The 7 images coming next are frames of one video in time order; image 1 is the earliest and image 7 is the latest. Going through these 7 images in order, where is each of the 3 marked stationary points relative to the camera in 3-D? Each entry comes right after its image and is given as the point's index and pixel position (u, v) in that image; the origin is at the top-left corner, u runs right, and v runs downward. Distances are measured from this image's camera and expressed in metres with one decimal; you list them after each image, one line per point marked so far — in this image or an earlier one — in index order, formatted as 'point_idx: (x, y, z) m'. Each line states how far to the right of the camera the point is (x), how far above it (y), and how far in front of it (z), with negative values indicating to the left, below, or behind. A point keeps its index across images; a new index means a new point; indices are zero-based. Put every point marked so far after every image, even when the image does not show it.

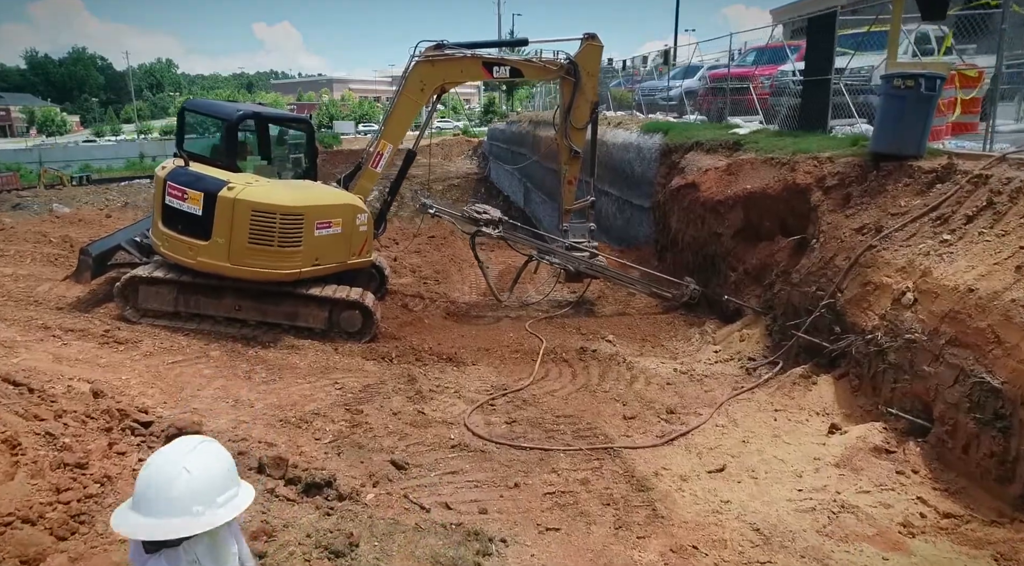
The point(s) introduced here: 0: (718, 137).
0: (+3.1, +2.2, +11.1) m
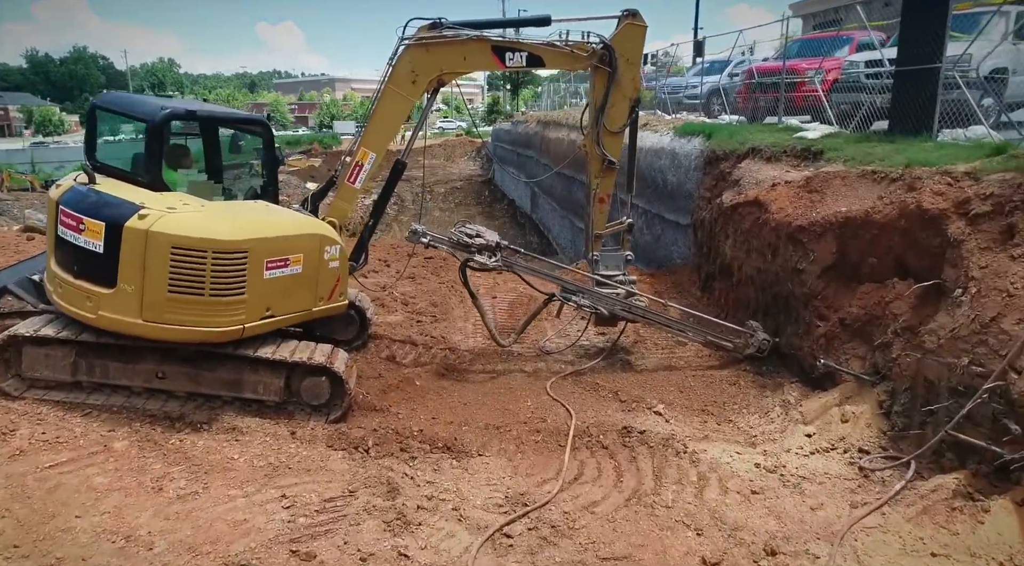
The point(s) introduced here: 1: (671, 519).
0: (+3.3, +1.7, +9.1) m
1: (+1.0, -1.5, +4.8) m
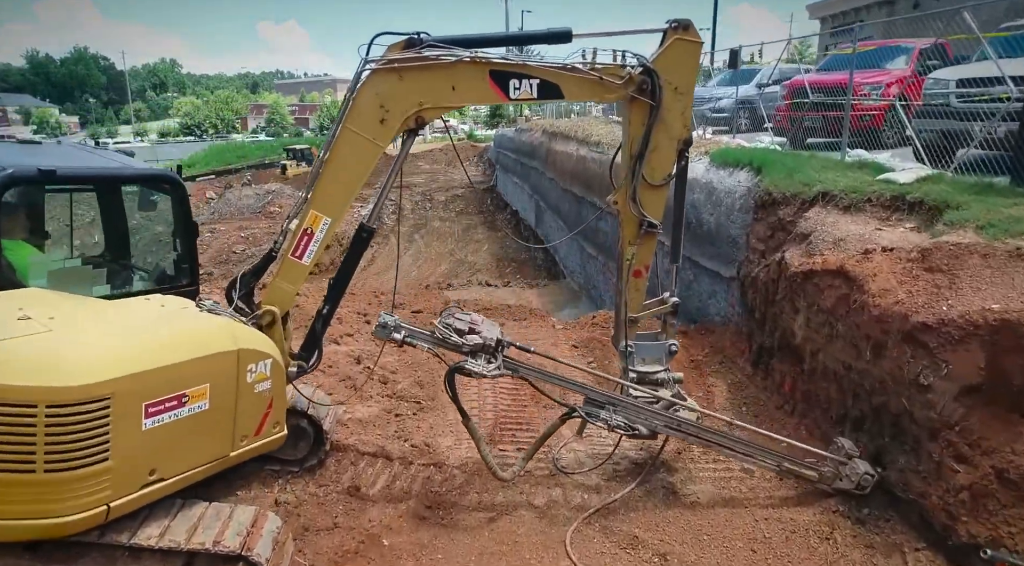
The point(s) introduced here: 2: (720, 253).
0: (+3.3, +0.9, +7.1) m
1: (+1.0, -2.3, +2.8) m
2: (+2.5, +0.4, +9.2) m
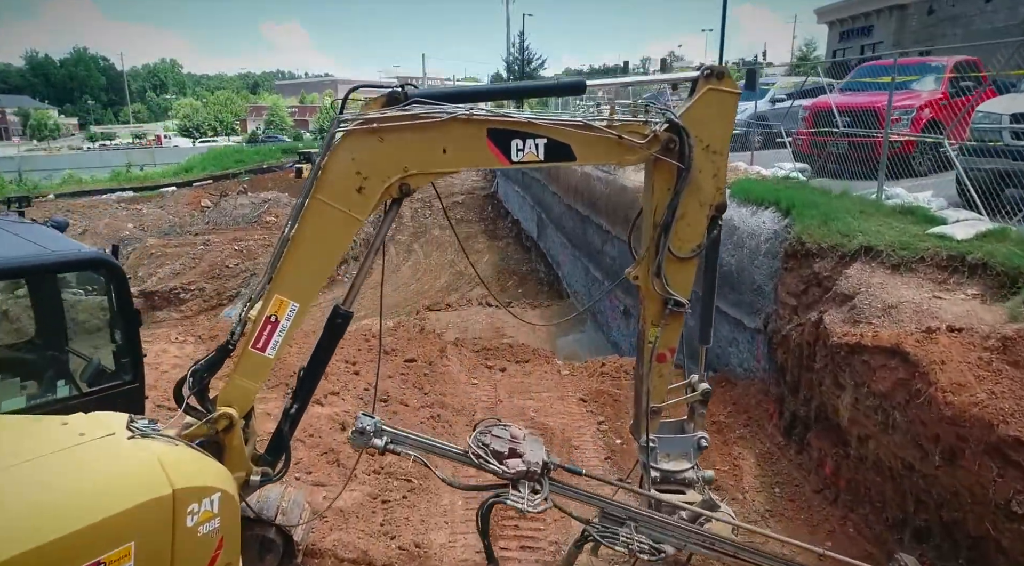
0: (+3.3, +0.4, +6.3) m
1: (+1.1, -2.8, +2.0) m
2: (+2.6, -0.2, +8.3) m
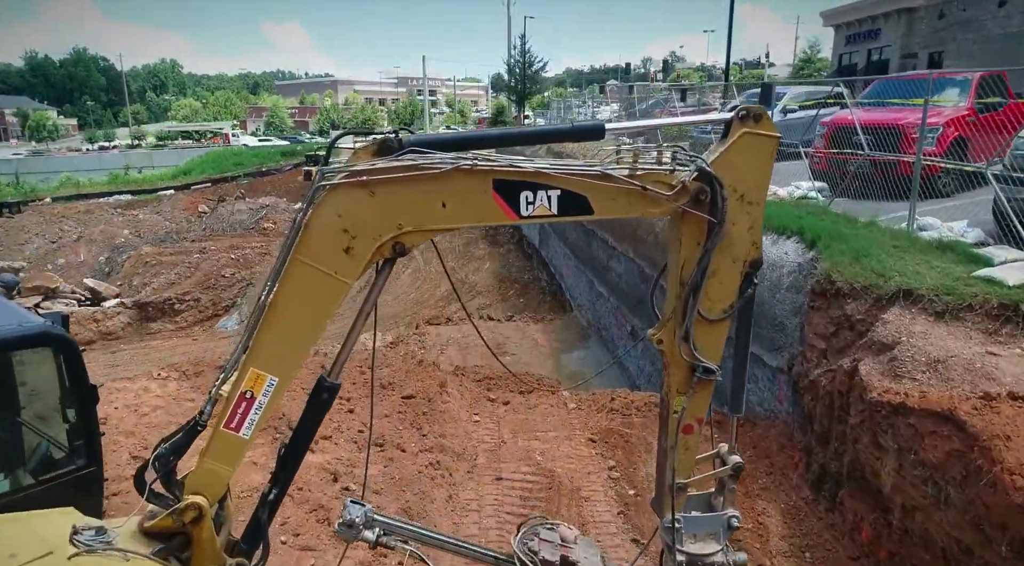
0: (+3.4, 0.0, +5.7) m
1: (+1.1, -3.2, +1.4) m
2: (+2.6, -0.6, +7.8) m
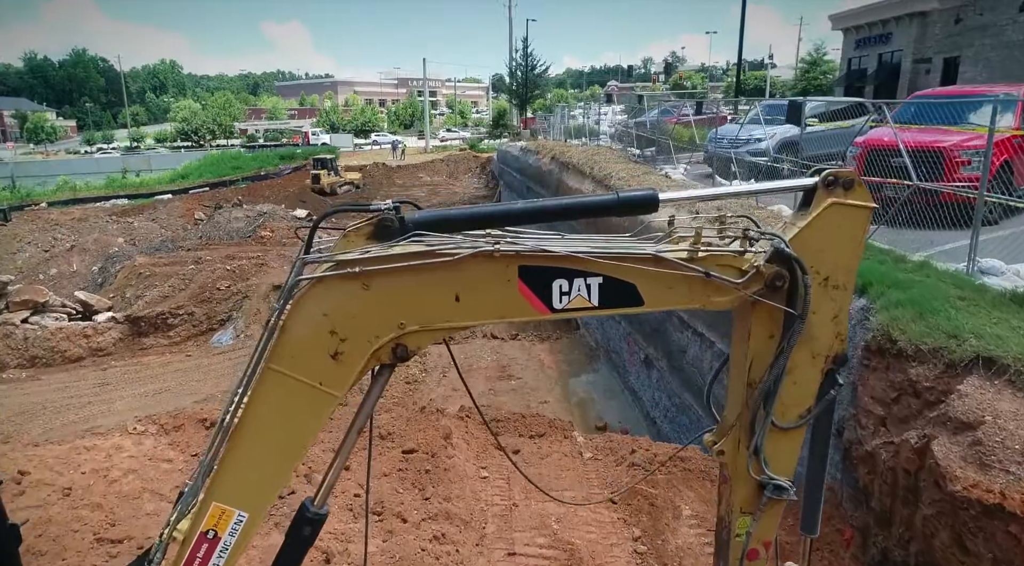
0: (+3.5, -0.4, +4.9) m
1: (+1.2, -3.6, +0.6) m
2: (+2.7, -1.0, +7.0) m
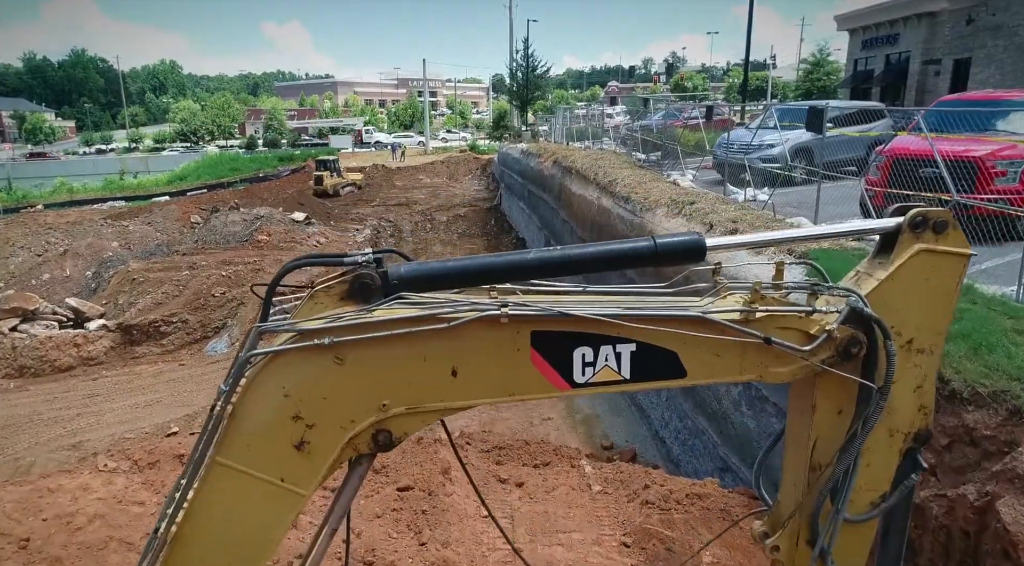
0: (+3.5, -0.6, +4.3) m
1: (+1.3, -3.9, 0.0) m
2: (+2.8, -1.2, +6.4) m
